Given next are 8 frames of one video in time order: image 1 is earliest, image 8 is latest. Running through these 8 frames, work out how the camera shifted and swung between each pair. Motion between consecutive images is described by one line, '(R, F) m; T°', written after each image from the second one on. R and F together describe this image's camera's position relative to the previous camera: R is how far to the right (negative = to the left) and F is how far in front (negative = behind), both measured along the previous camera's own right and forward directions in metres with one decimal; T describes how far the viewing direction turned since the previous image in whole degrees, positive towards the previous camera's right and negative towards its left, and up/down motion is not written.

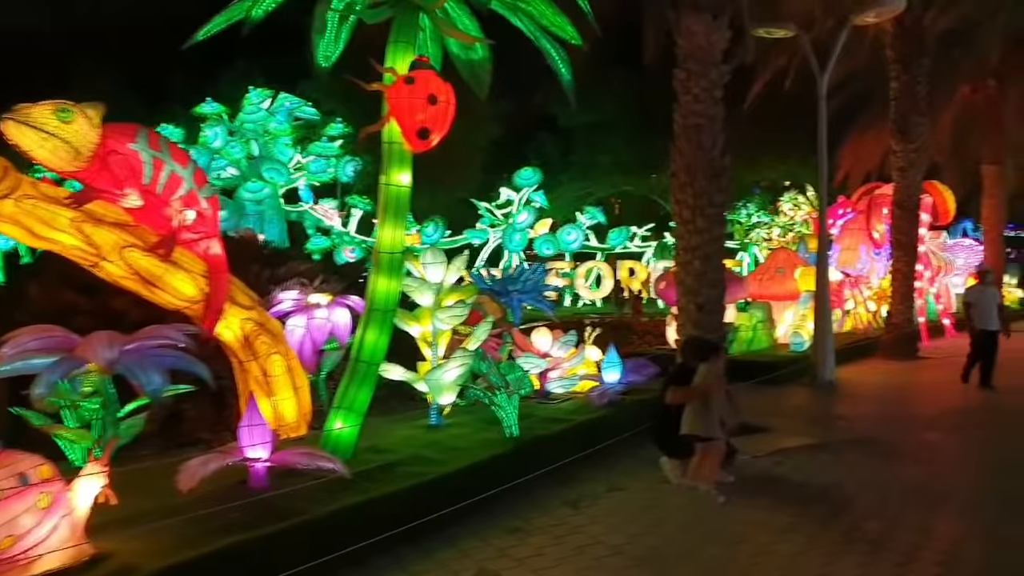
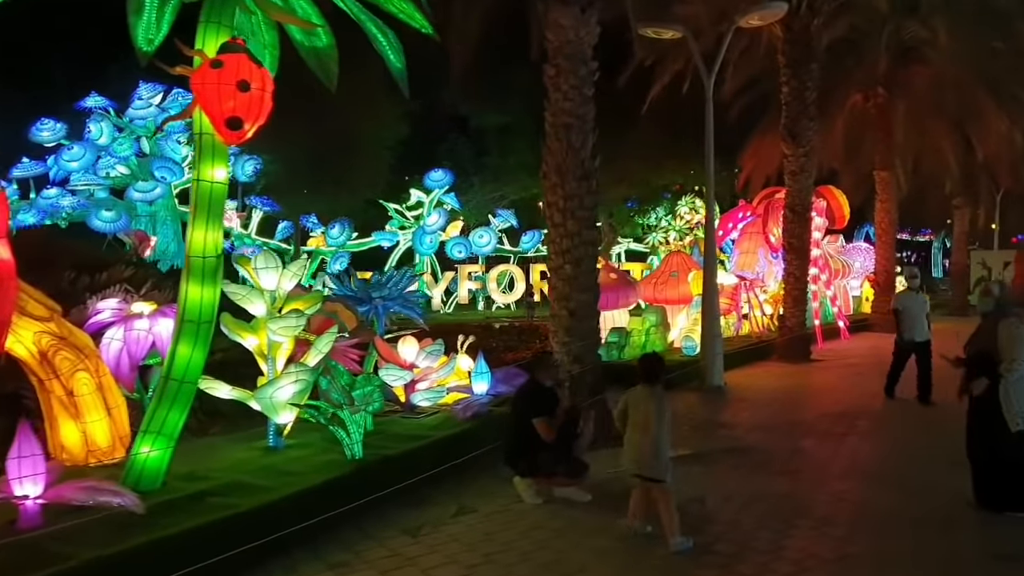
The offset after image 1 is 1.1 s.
(+0.7, +0.5) m; +5°
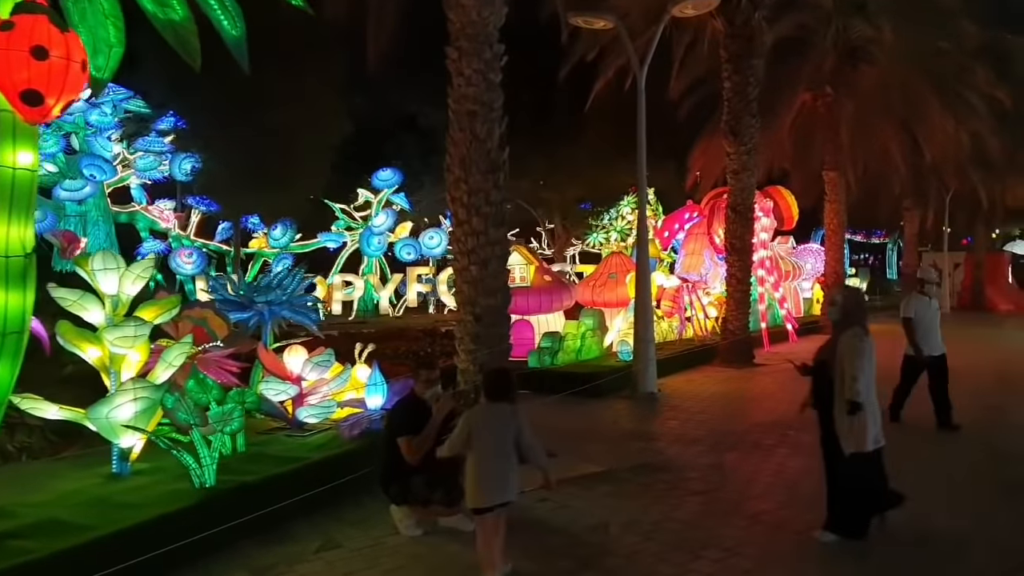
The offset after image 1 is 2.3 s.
(+0.7, +0.7) m; +2°
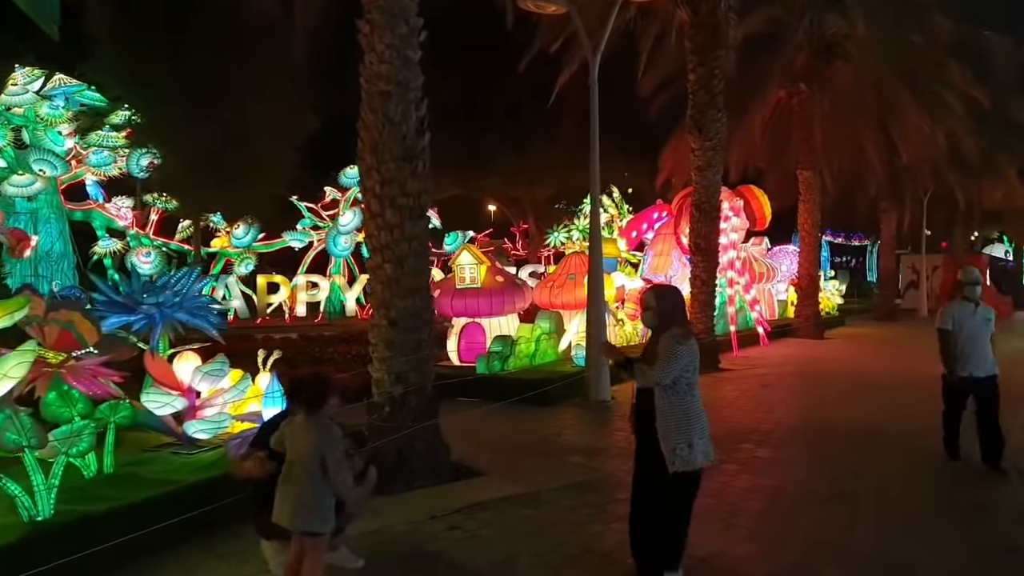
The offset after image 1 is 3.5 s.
(+0.6, +0.8) m; +1°
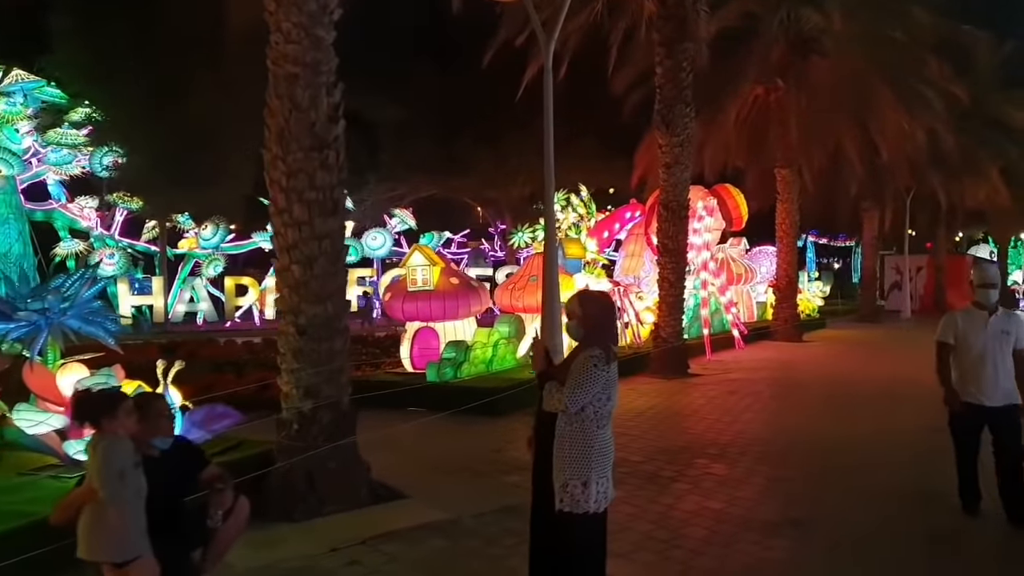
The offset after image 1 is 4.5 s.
(+0.6, +0.6) m; +1°
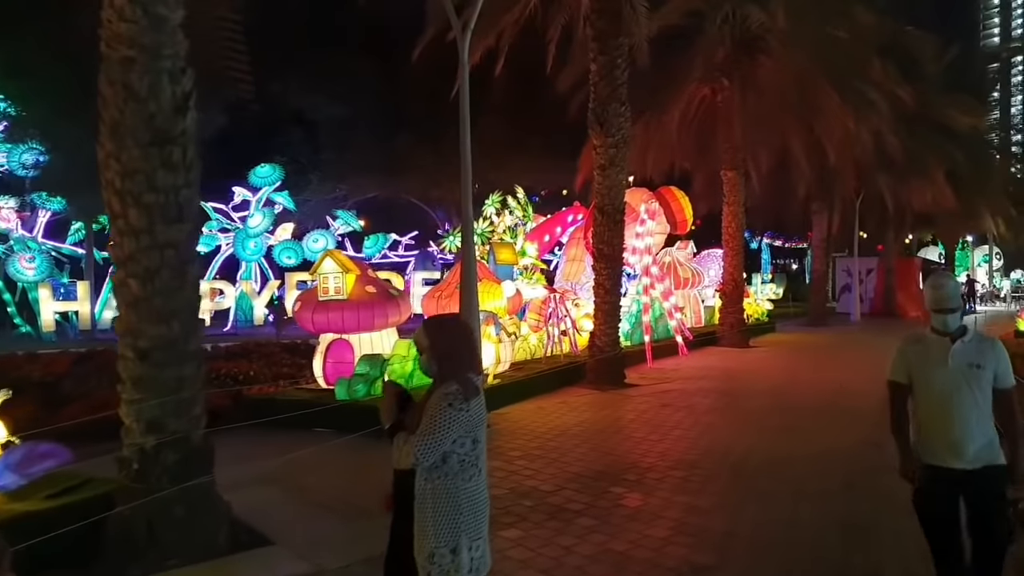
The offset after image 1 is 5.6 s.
(+0.7, +0.8) m; +3°
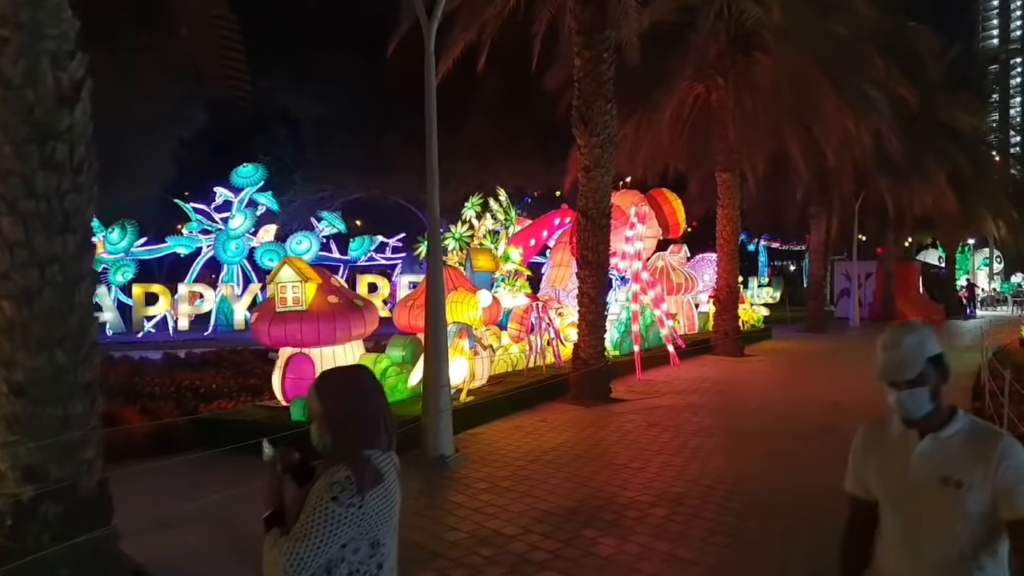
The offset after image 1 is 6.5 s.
(+0.3, +0.8) m; 0°
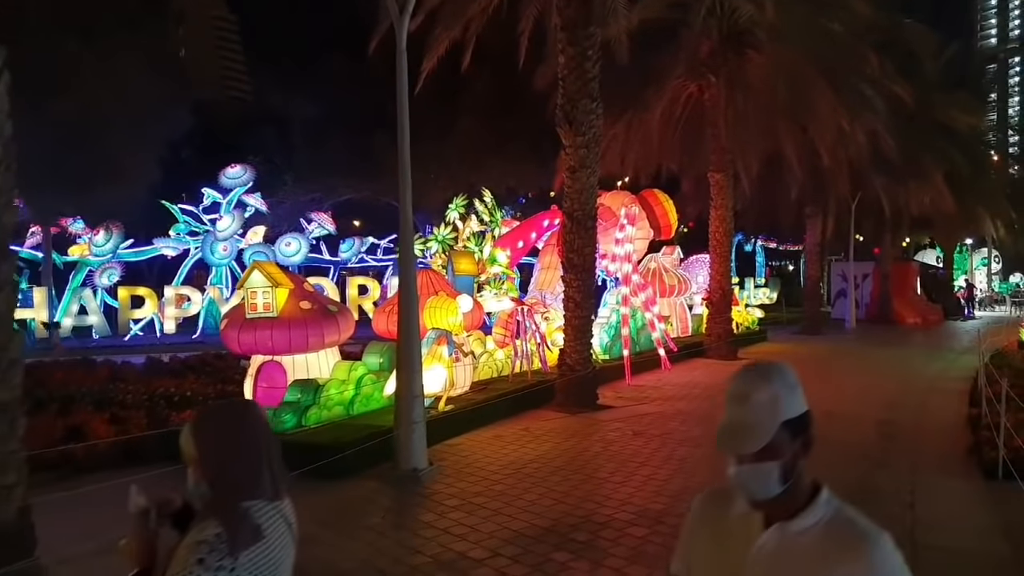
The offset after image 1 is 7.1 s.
(+0.3, +0.4) m; 0°
